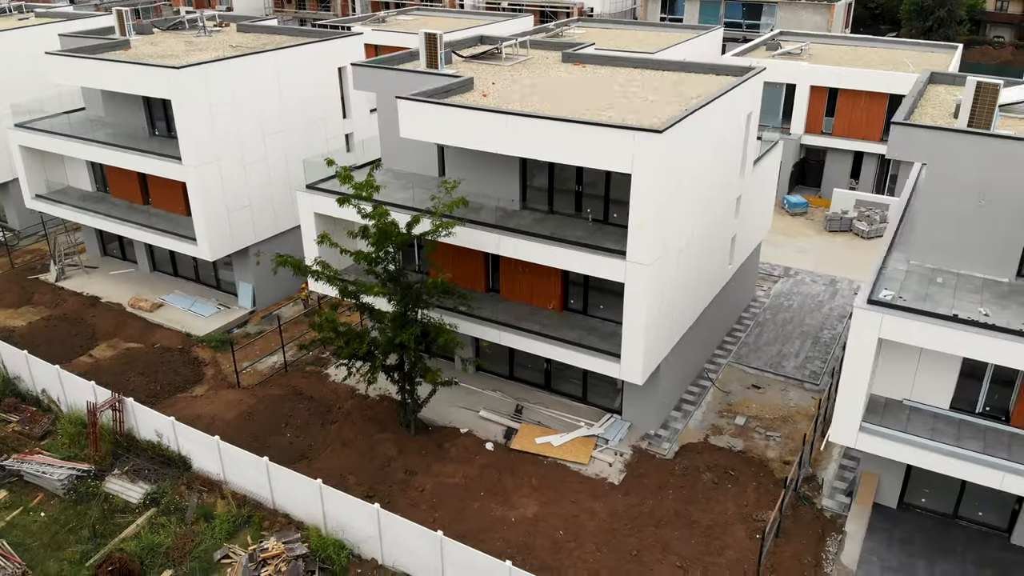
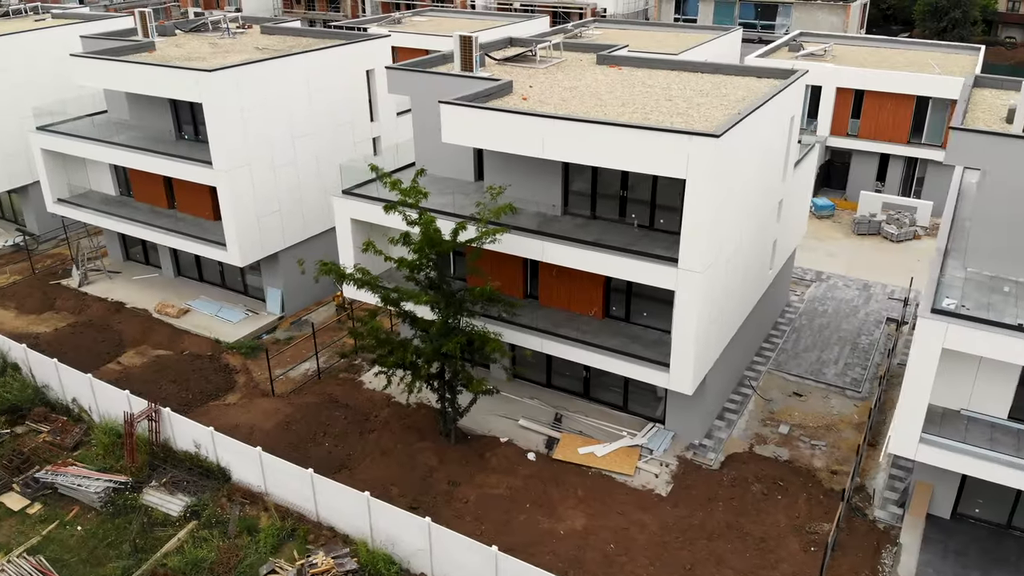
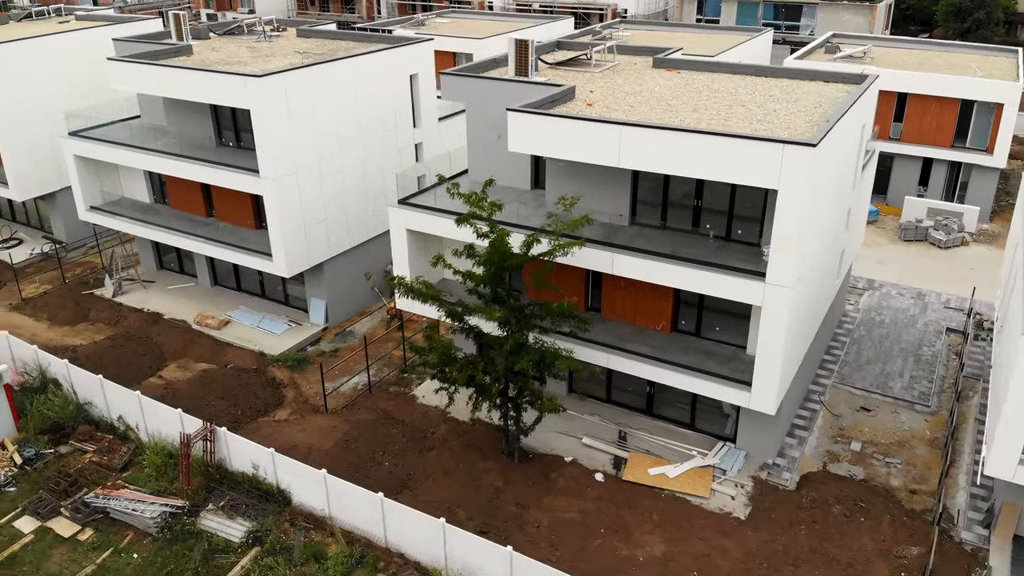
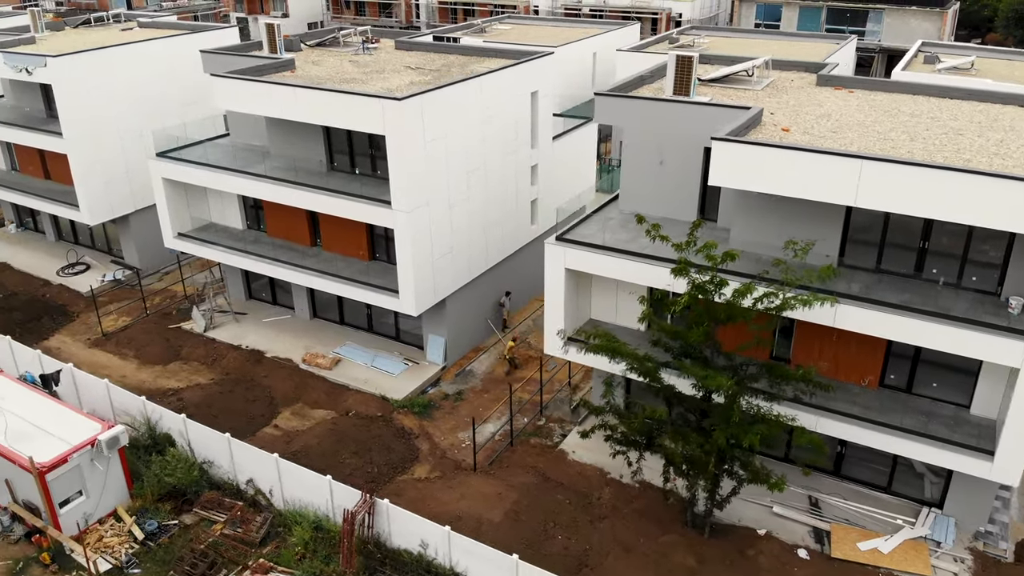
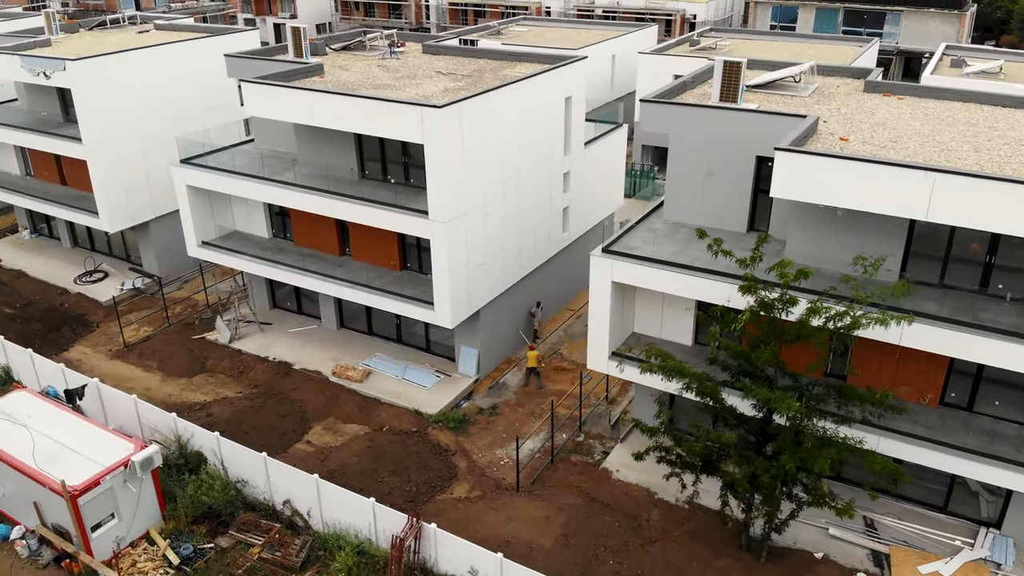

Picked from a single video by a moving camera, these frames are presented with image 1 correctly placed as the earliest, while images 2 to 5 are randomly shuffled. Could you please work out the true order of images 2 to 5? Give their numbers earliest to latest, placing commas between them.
2, 3, 4, 5
